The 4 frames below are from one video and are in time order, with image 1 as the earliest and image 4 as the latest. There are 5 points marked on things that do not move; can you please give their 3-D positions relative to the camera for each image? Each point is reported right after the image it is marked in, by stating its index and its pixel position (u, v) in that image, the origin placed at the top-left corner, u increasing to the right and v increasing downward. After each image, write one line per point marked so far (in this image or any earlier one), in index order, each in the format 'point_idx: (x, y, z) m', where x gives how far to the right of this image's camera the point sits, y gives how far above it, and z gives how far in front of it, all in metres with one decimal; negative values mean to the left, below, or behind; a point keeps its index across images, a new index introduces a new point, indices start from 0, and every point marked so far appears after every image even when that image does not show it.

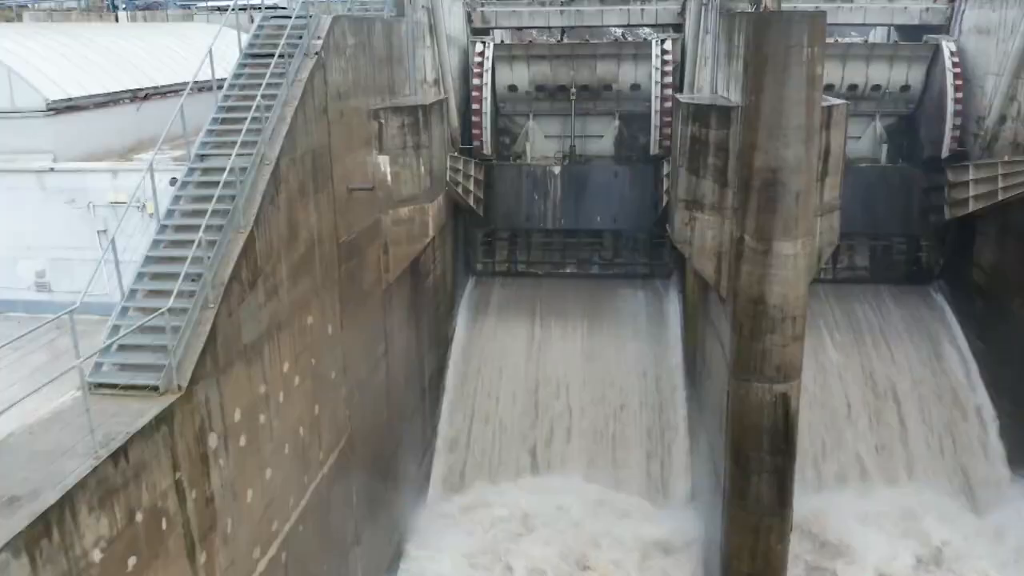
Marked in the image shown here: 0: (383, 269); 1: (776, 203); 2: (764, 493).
0: (-2.4, +0.4, +11.3) m
1: (+4.3, +1.4, +9.7) m
2: (+4.4, -3.5, +10.6) m
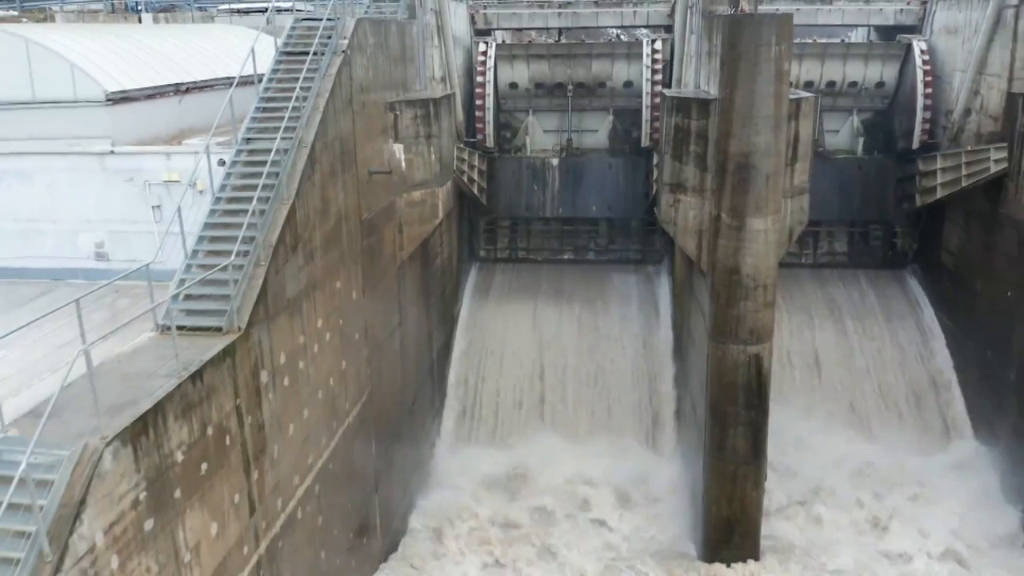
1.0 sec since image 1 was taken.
0: (-2.3, +0.9, +12.5) m
1: (+4.3, +1.9, +11.0) m
2: (+4.4, -3.0, +11.8) m
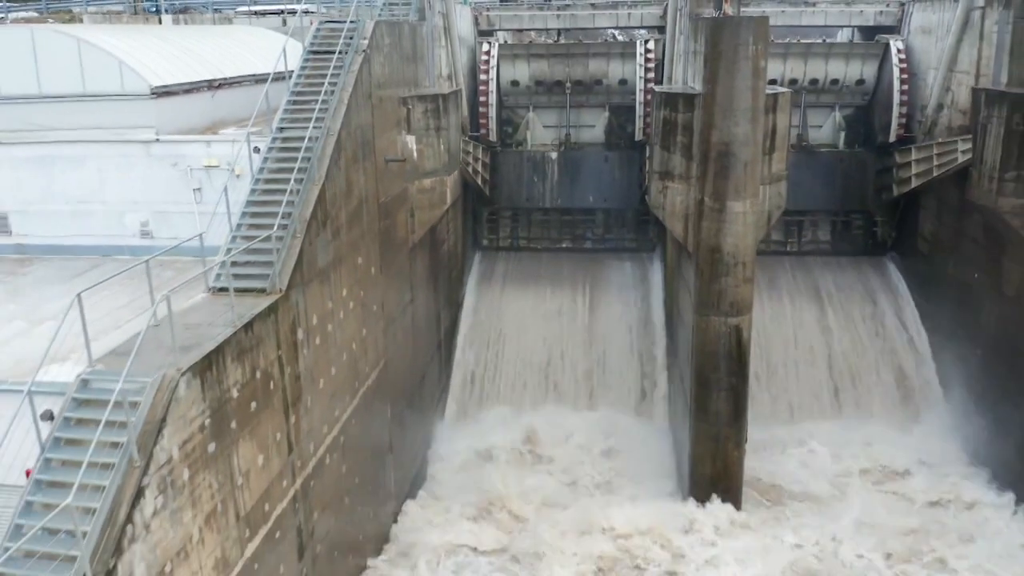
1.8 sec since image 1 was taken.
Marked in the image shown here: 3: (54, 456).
0: (-2.3, +1.3, +13.7) m
1: (+4.3, +2.4, +12.1) m
2: (+4.5, -2.6, +13.0) m
3: (-4.7, -1.7, +6.2) m
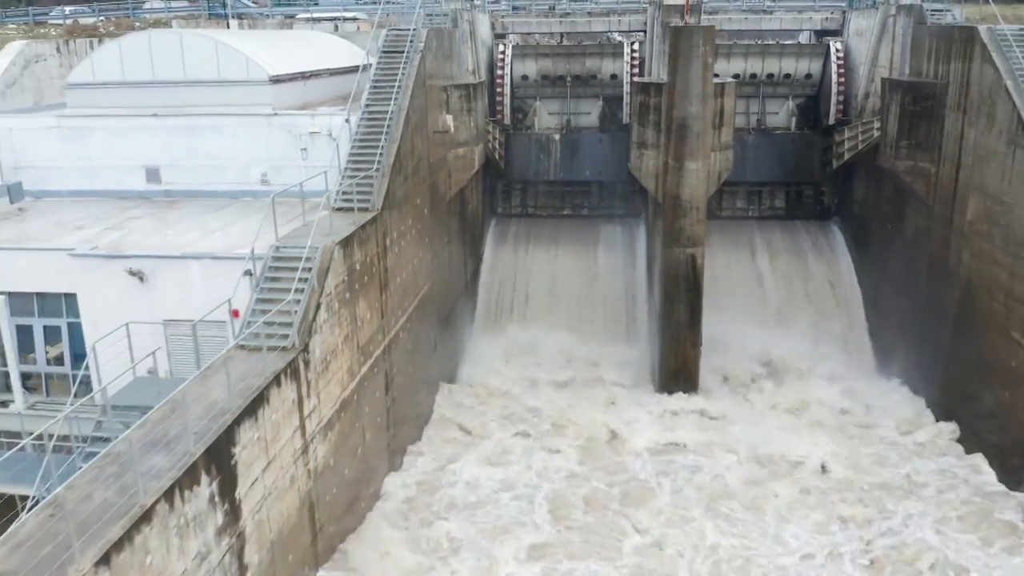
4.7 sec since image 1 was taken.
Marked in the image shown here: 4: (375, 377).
0: (-1.9, +3.0, +18.1) m
1: (+4.7, +4.1, +16.5) m
2: (+4.9, -0.8, +17.4) m
3: (-4.3, 0.0, +10.6) m
4: (-2.9, -1.9, +13.0) m
